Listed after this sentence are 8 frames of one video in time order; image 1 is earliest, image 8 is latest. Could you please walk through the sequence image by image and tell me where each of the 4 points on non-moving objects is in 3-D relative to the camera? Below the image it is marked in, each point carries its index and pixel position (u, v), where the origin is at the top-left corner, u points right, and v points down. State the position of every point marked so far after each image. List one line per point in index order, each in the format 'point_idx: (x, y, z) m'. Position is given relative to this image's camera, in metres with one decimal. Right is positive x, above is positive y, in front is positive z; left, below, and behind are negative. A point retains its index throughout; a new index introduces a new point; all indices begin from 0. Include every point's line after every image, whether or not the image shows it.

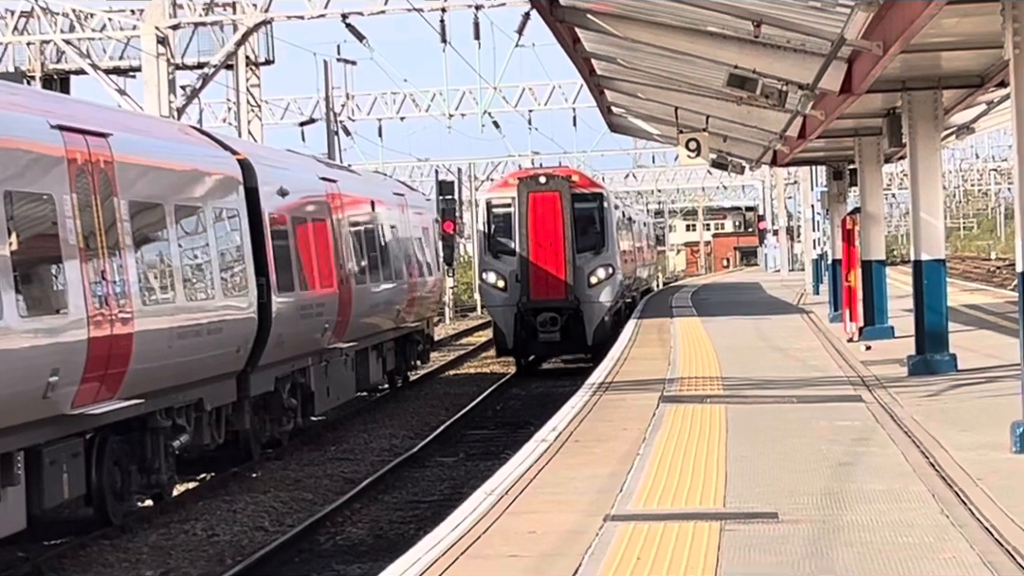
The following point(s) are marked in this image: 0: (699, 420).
0: (+1.4, -1.0, +10.0) m
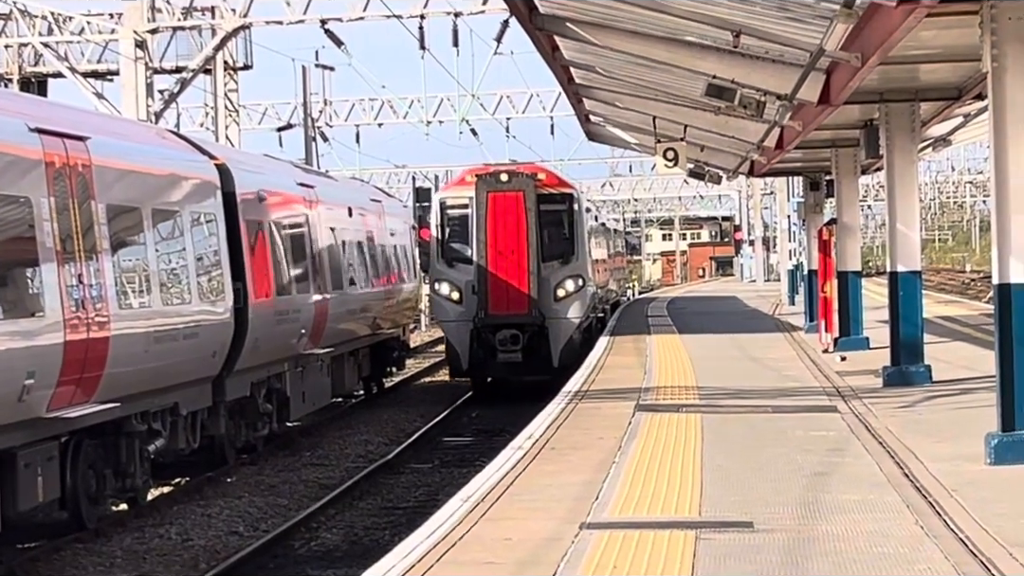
0: (+1.2, -1.1, +10.0) m
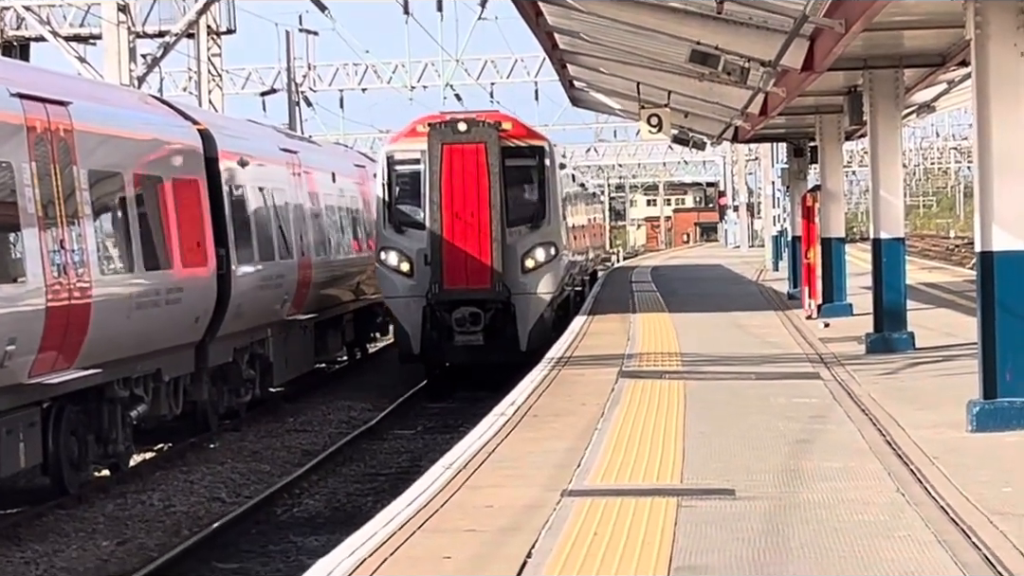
0: (+1.1, -0.8, +10.0) m
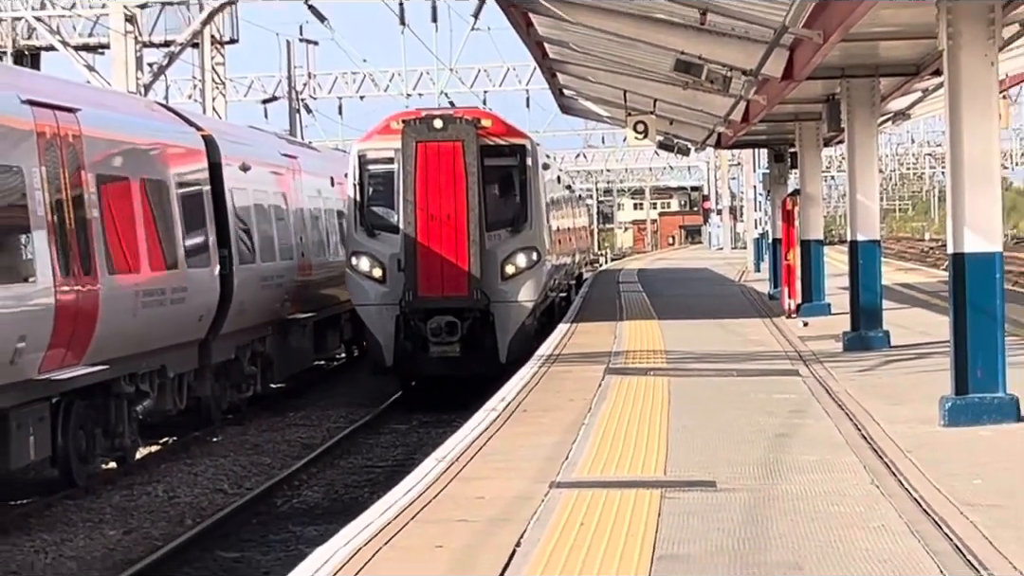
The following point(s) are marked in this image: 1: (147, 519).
0: (+1.0, -0.8, +10.4) m
1: (-2.4, -1.5, +8.6) m
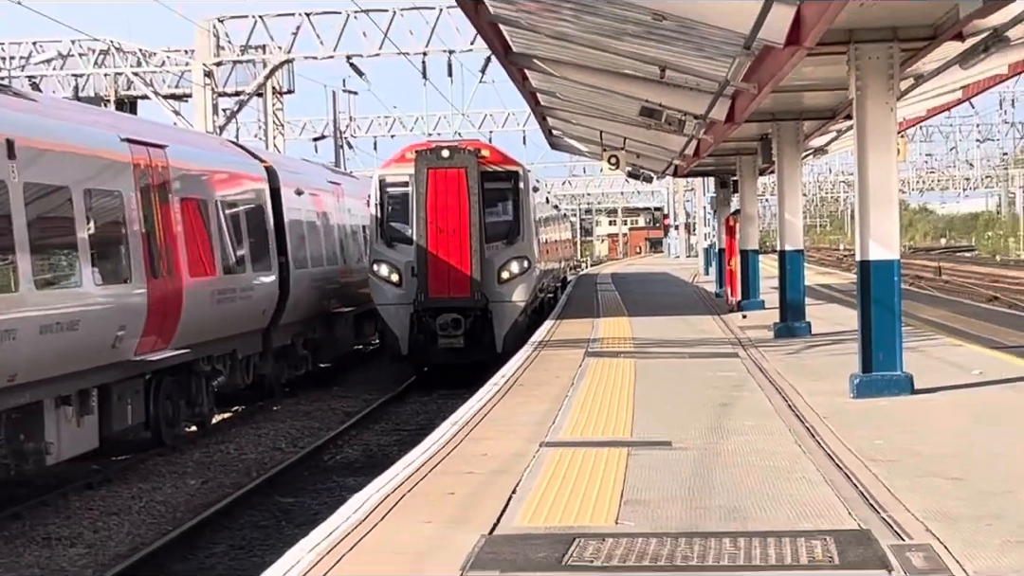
0: (+1.0, -0.8, +12.7) m
1: (-2.4, -1.5, +10.9) m
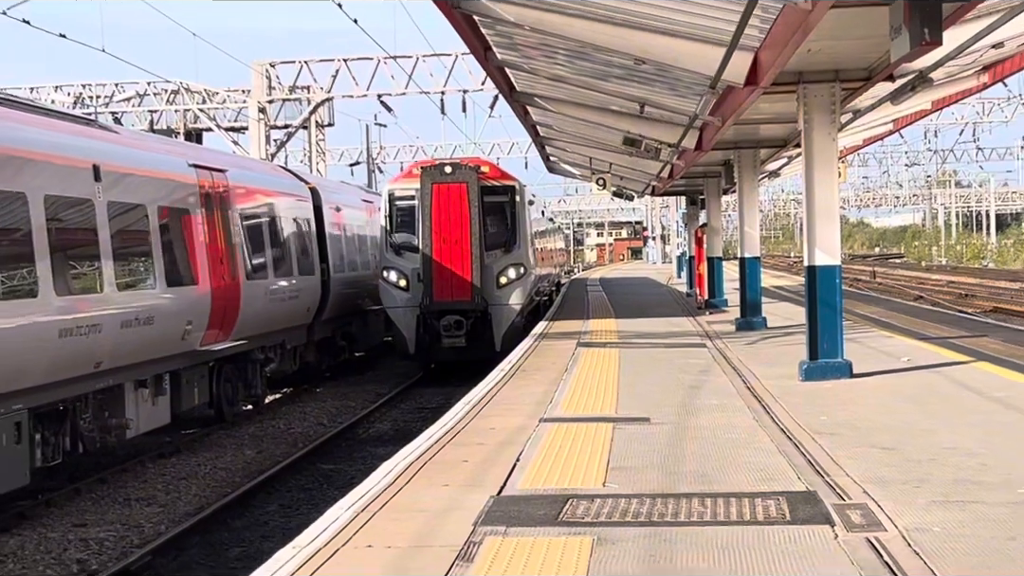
0: (+1.0, -0.8, +14.8) m
1: (-2.3, -1.5, +13.0) m
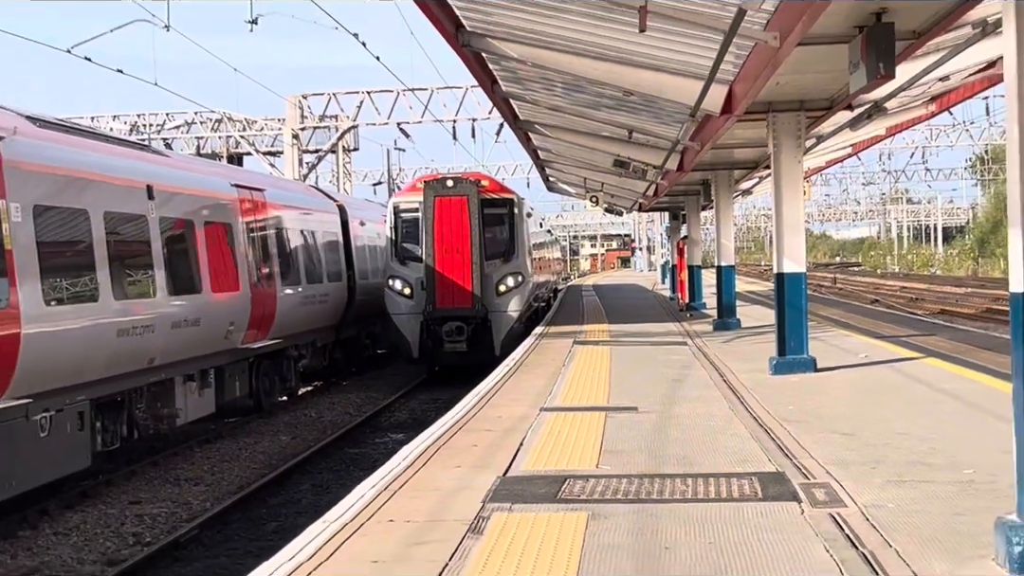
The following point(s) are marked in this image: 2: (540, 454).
0: (+1.1, -0.9, +16.6) m
1: (-2.3, -1.6, +14.8) m
2: (+0.3, -1.6, +13.1) m
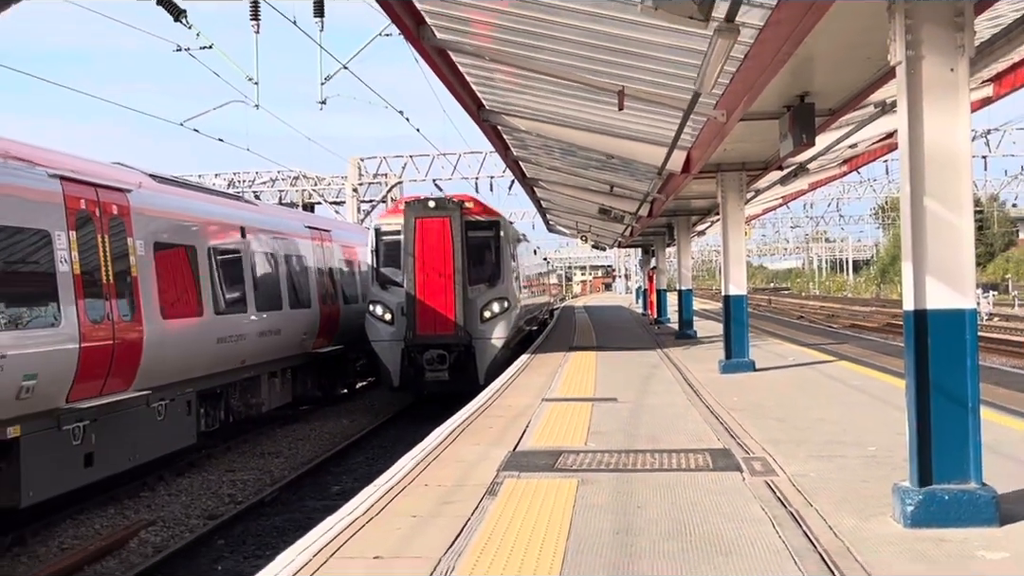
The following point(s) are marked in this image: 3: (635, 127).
0: (+1.2, -1.2, +21.1) m
1: (-2.2, -1.8, +19.2) m
2: (+0.4, -1.9, +17.6) m
3: (+1.7, +2.2, +18.3) m
